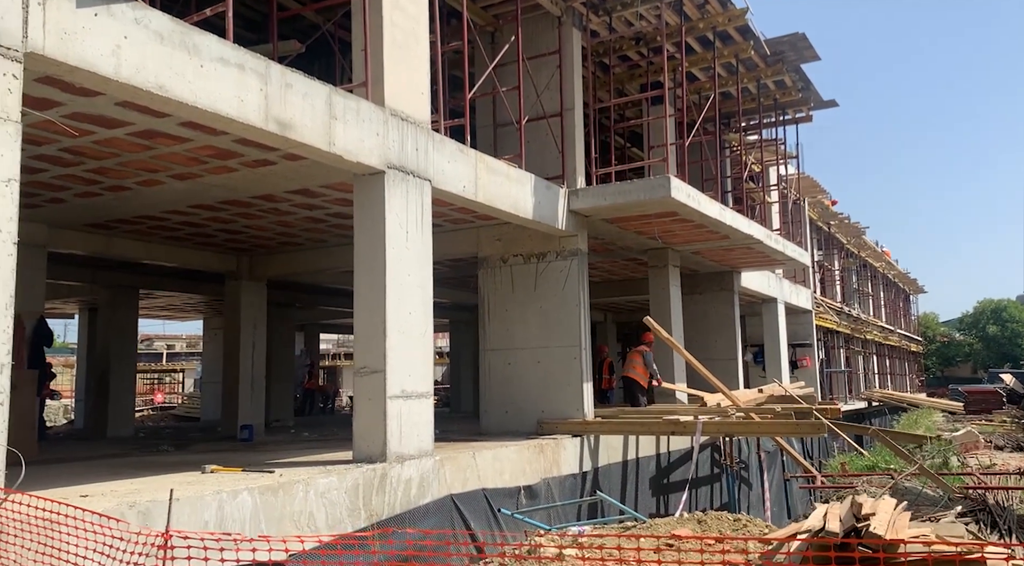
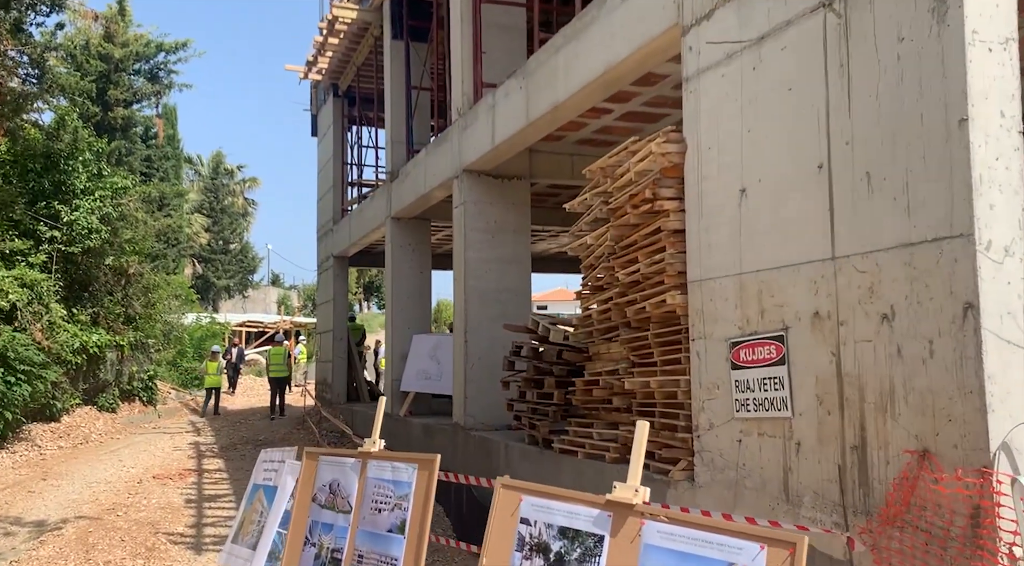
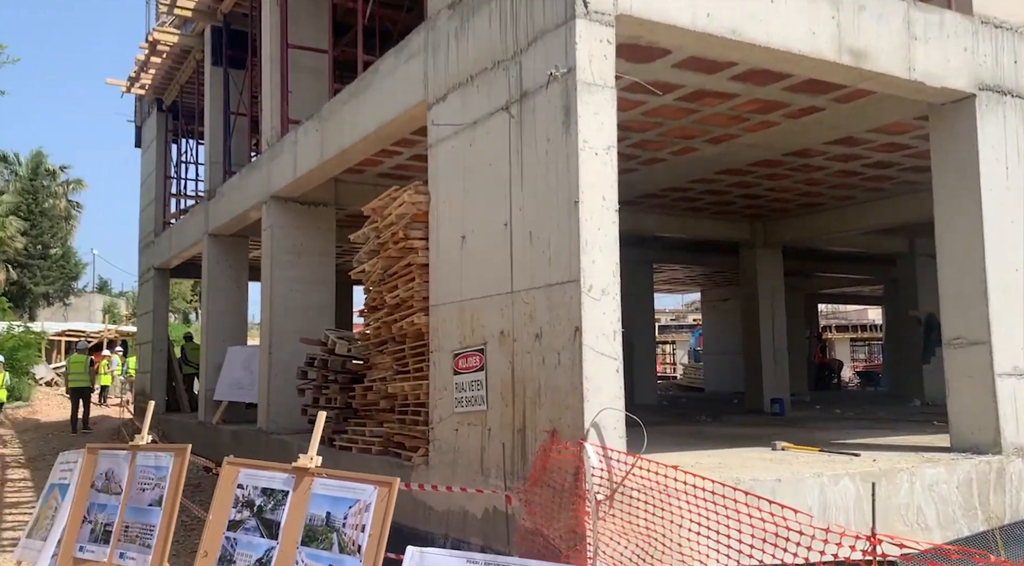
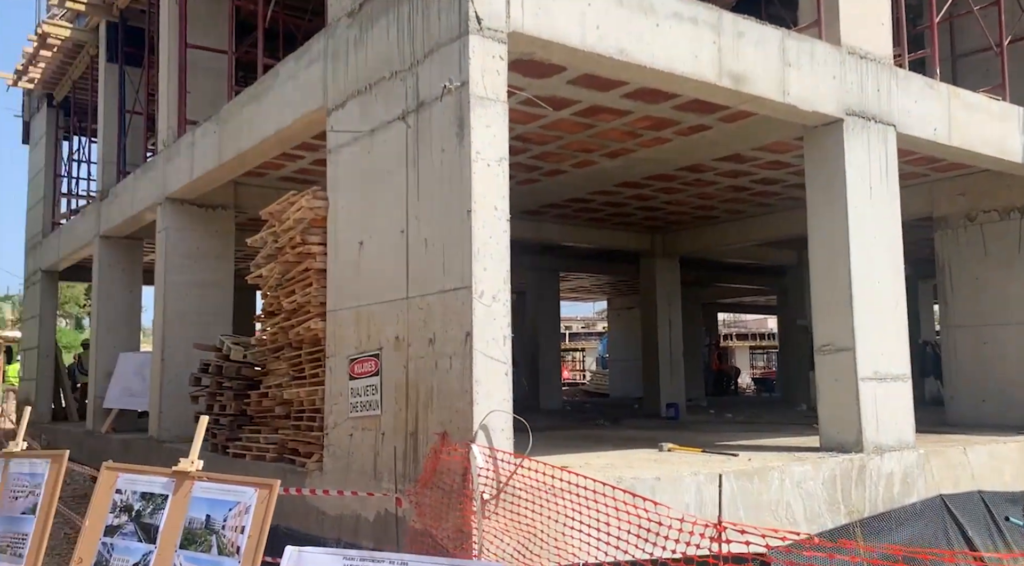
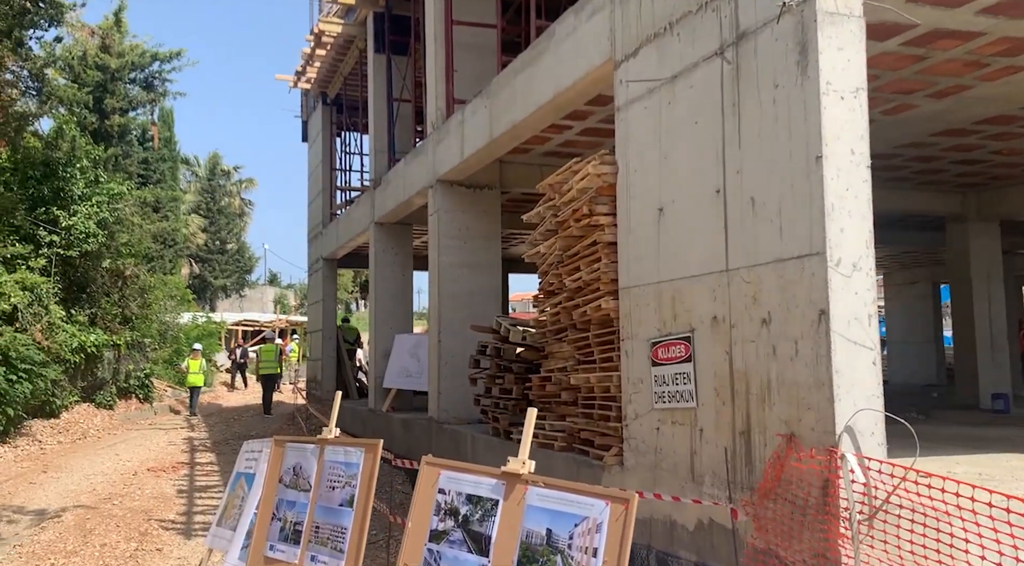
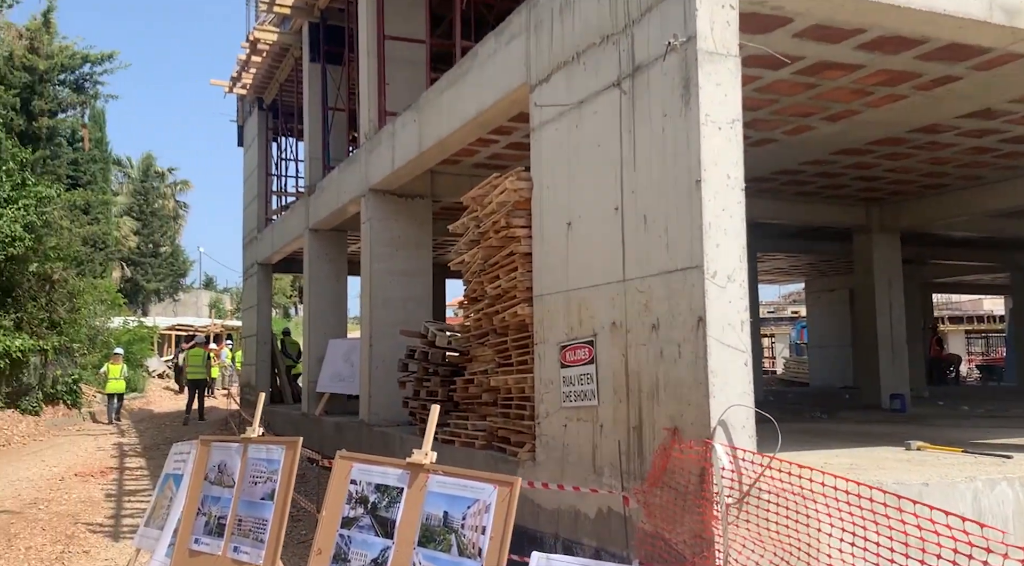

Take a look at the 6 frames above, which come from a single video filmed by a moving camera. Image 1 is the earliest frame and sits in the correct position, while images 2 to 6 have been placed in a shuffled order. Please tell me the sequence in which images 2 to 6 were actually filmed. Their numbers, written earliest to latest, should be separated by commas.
4, 3, 6, 5, 2
